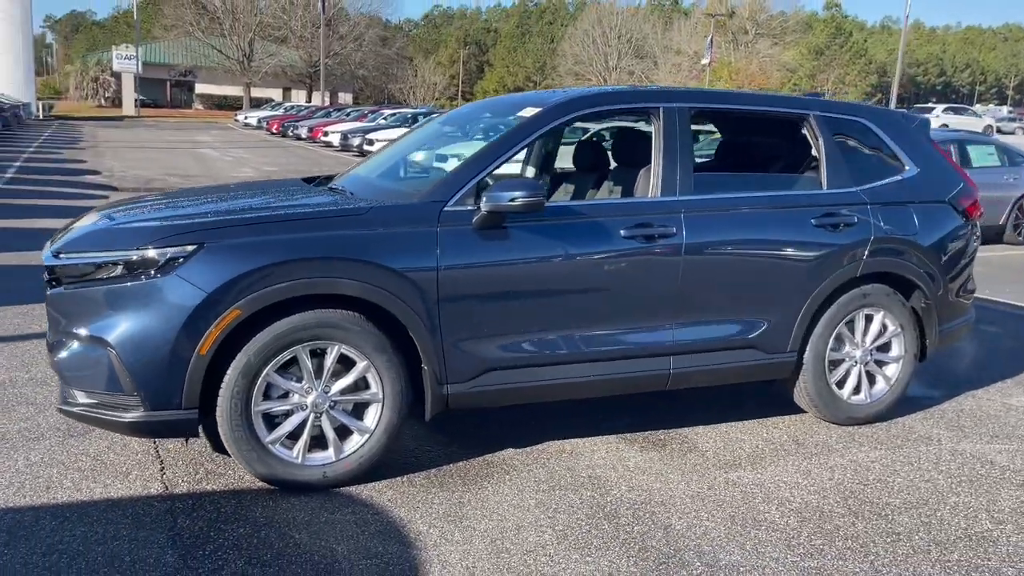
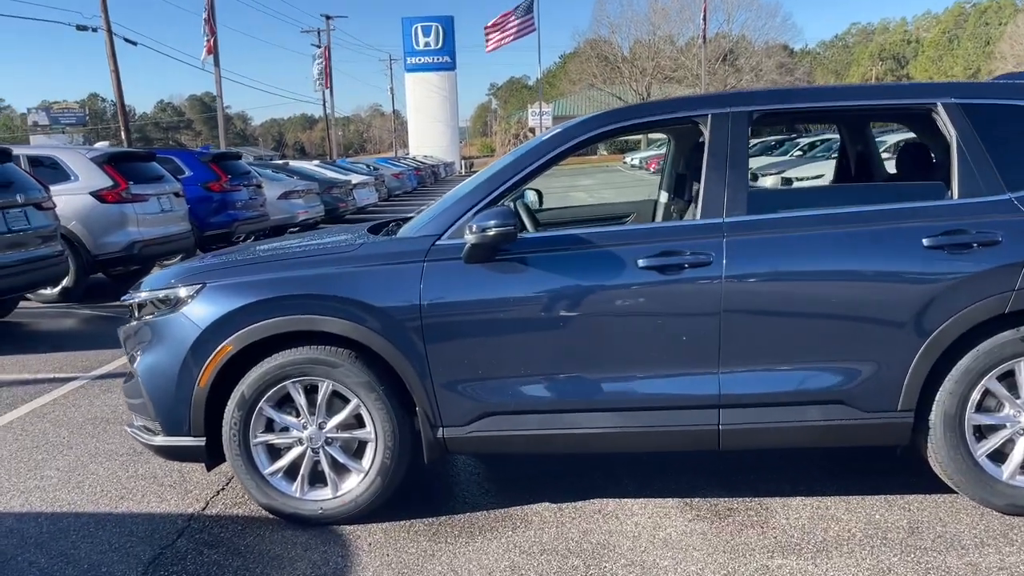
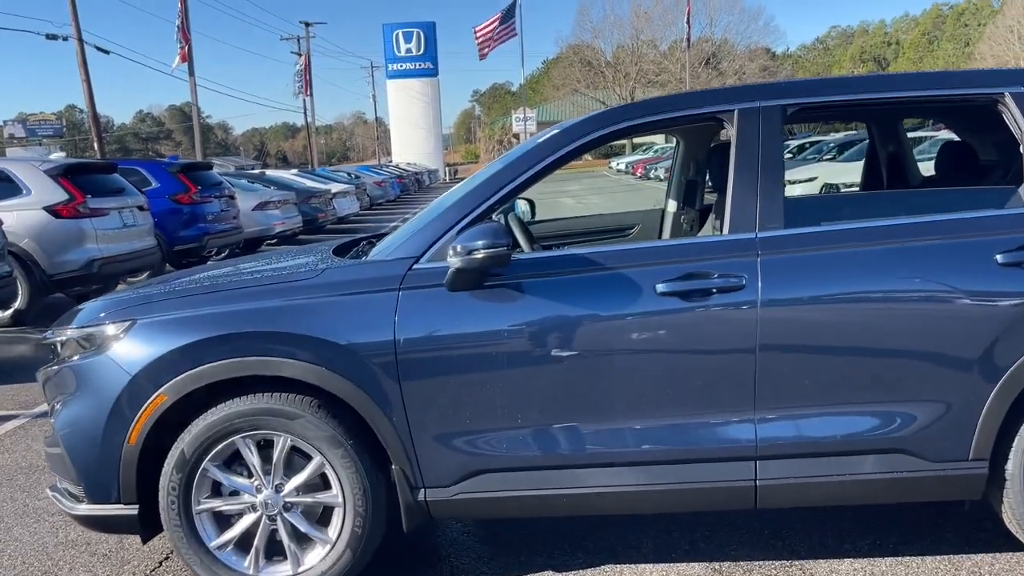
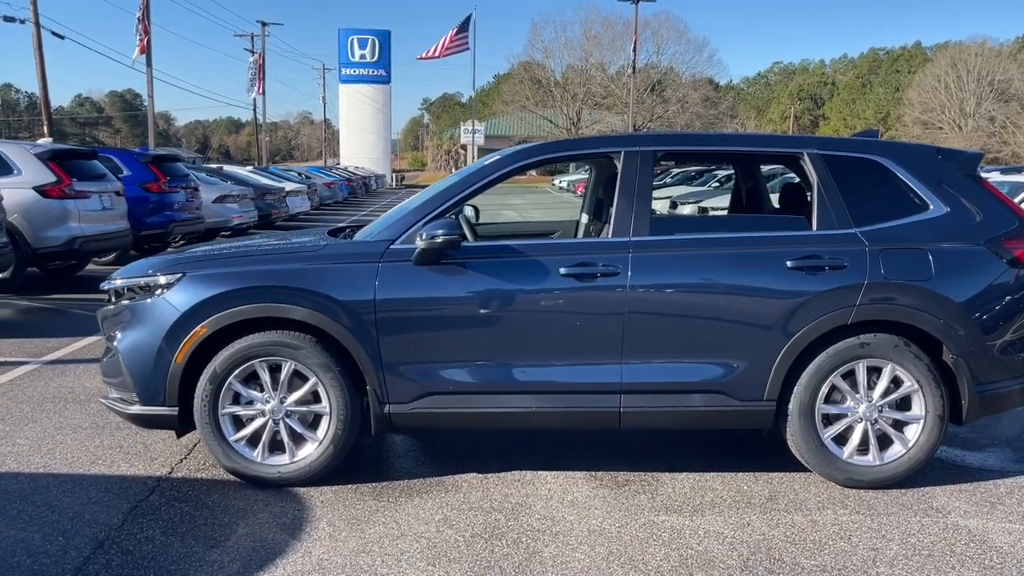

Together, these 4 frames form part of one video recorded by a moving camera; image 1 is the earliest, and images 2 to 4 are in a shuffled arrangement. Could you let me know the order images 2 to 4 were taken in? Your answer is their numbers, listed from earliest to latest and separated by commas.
4, 2, 3
